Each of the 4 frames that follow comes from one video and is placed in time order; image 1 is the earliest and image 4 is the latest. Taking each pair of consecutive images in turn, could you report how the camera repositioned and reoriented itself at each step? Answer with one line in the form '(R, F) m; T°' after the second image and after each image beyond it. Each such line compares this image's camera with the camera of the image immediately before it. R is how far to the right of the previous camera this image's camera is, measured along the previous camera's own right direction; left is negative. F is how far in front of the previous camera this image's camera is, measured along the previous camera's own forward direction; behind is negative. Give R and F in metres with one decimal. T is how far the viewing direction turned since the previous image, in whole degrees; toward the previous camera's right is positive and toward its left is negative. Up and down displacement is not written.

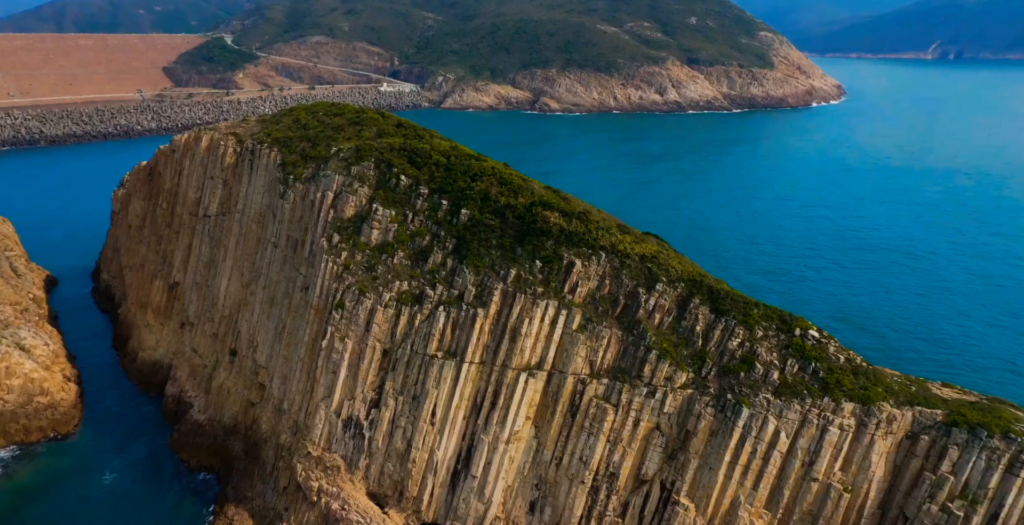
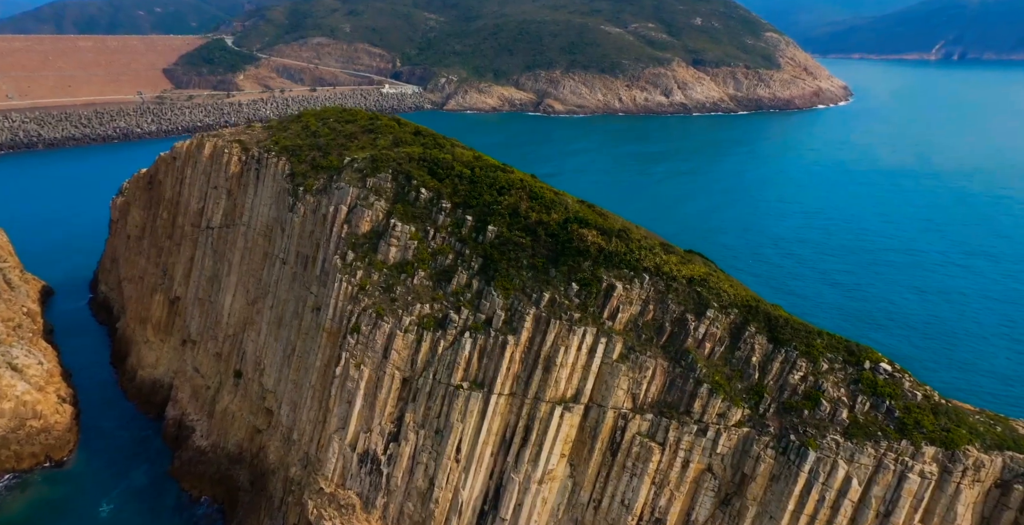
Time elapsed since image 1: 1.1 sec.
(-1.3, +2.3) m; 0°
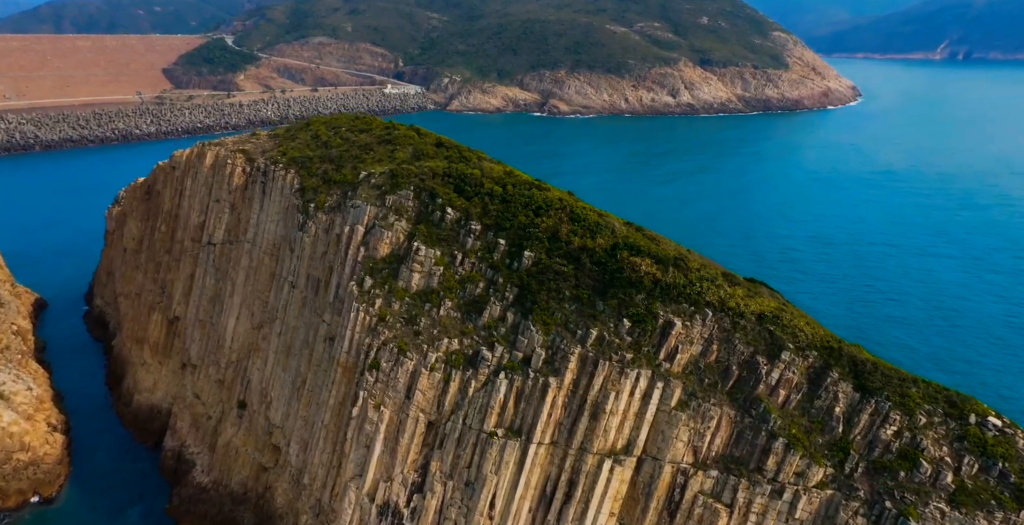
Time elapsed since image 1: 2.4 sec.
(-1.4, +2.8) m; 0°
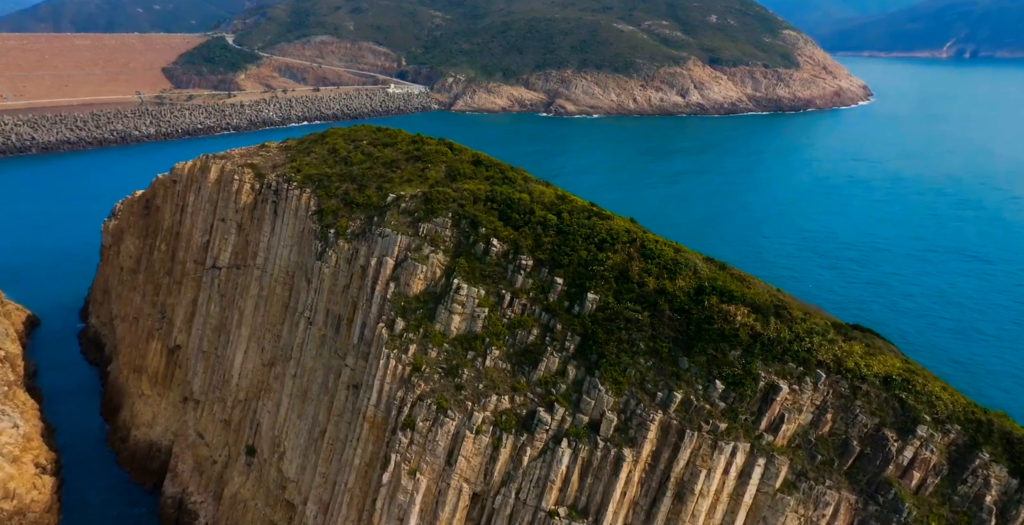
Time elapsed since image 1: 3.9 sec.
(-1.9, +3.5) m; 0°
